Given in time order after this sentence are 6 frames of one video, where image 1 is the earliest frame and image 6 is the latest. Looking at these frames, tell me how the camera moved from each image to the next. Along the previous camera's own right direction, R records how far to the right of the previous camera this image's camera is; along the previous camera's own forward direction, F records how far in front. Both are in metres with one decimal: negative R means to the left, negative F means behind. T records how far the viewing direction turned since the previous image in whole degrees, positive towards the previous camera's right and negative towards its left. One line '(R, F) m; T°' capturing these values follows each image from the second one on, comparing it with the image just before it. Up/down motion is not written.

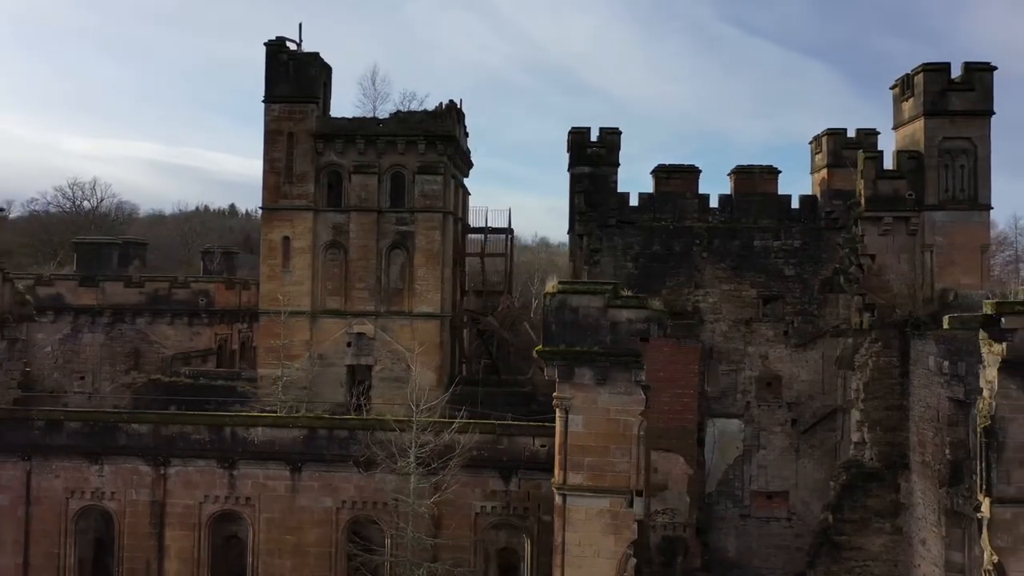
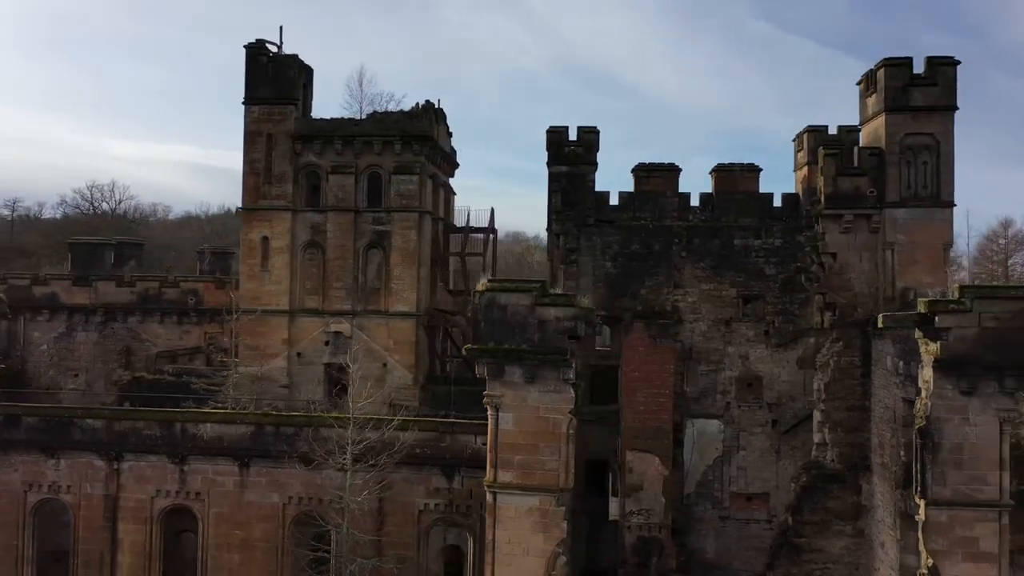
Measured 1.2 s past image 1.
(+1.4, 0.0) m; -2°
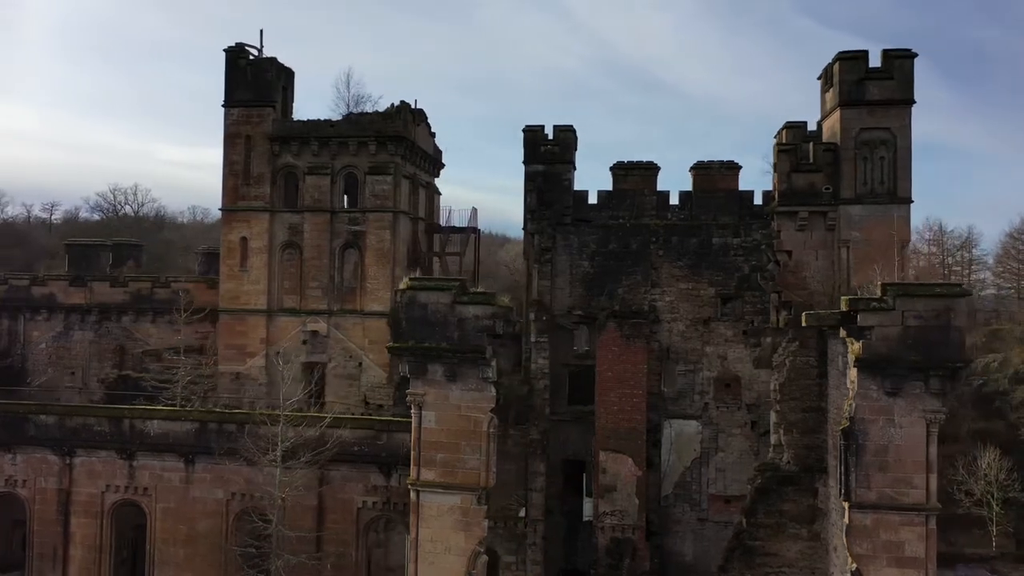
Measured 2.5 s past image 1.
(+1.6, +0.1) m; -2°
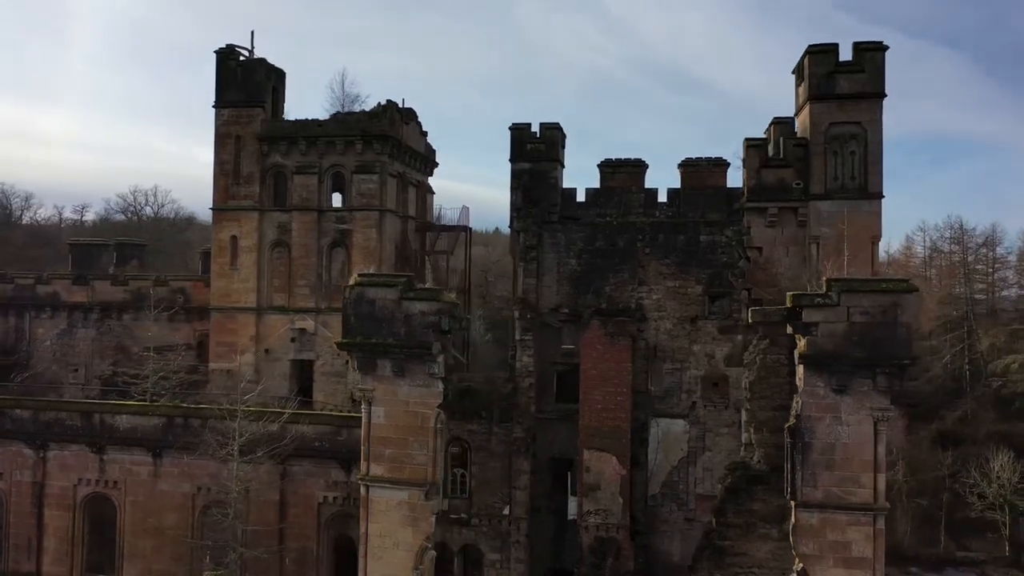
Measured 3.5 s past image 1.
(+1.1, 0.0) m; -2°
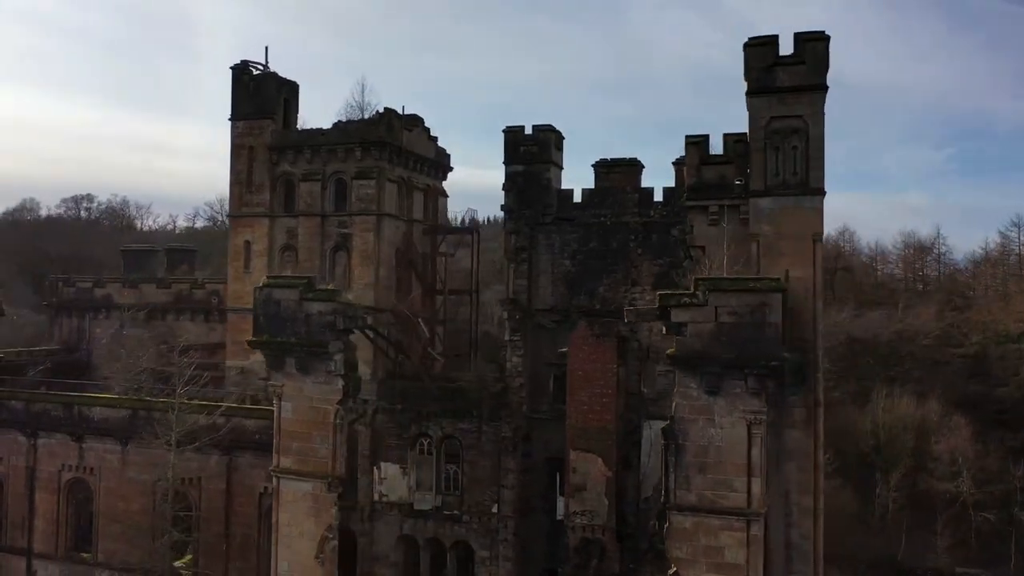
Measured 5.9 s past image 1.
(+2.9, -0.1) m; -7°
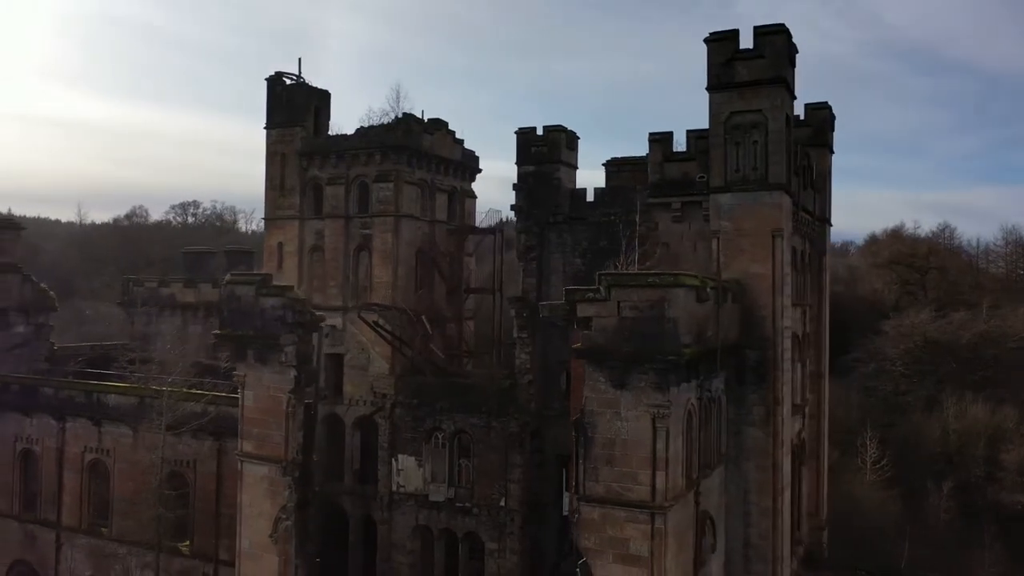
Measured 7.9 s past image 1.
(+2.4, -0.2) m; -7°
